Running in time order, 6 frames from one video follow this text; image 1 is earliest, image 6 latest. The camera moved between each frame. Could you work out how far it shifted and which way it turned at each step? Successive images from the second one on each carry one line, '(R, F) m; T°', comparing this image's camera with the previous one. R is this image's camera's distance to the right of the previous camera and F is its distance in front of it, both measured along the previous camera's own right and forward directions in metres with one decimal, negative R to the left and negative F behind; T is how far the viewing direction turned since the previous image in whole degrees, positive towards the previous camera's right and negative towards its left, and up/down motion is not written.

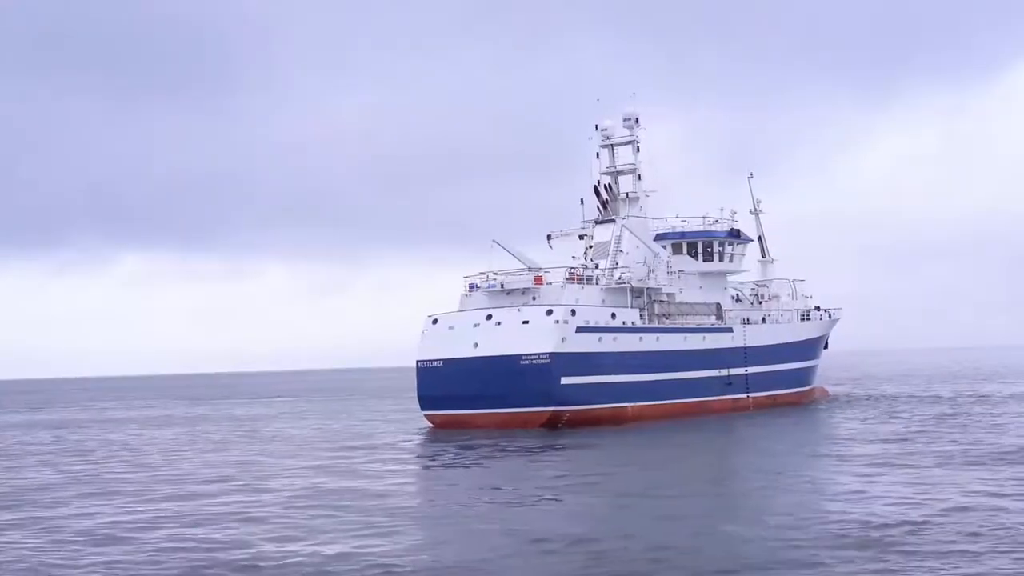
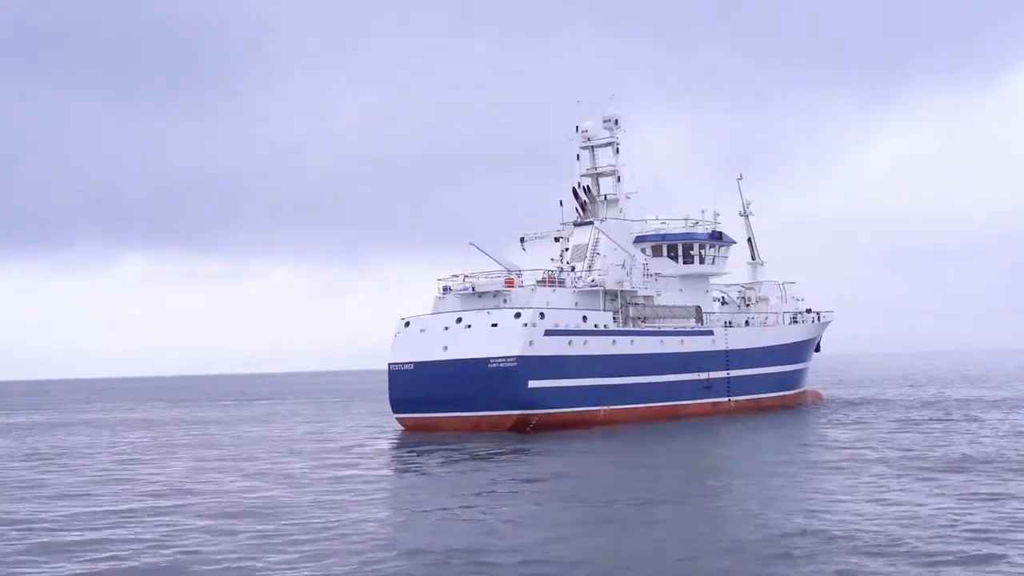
(+1.7, +0.2) m; -1°
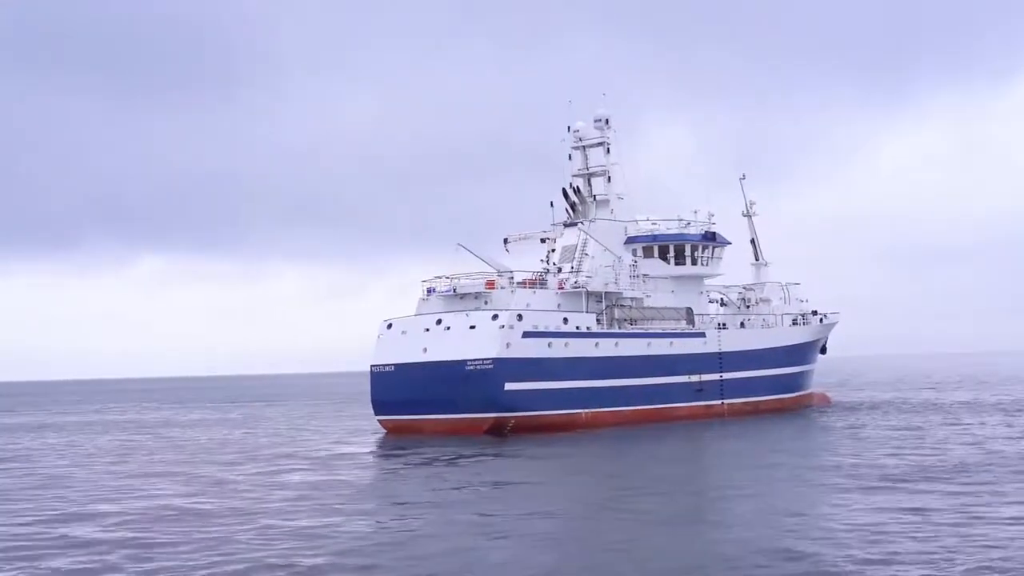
(+1.8, +0.4) m; -2°
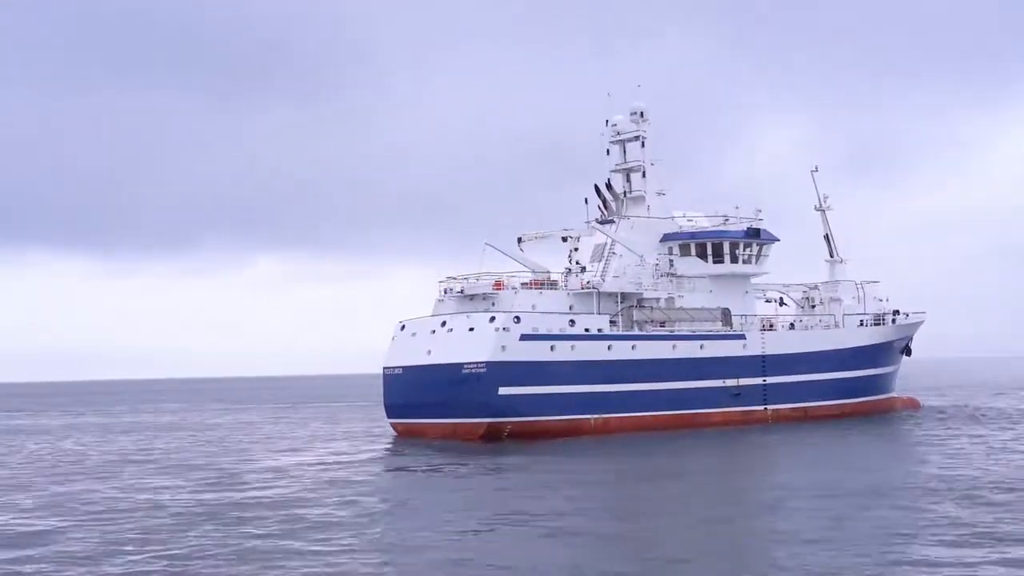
(+4.8, +1.5) m; -8°
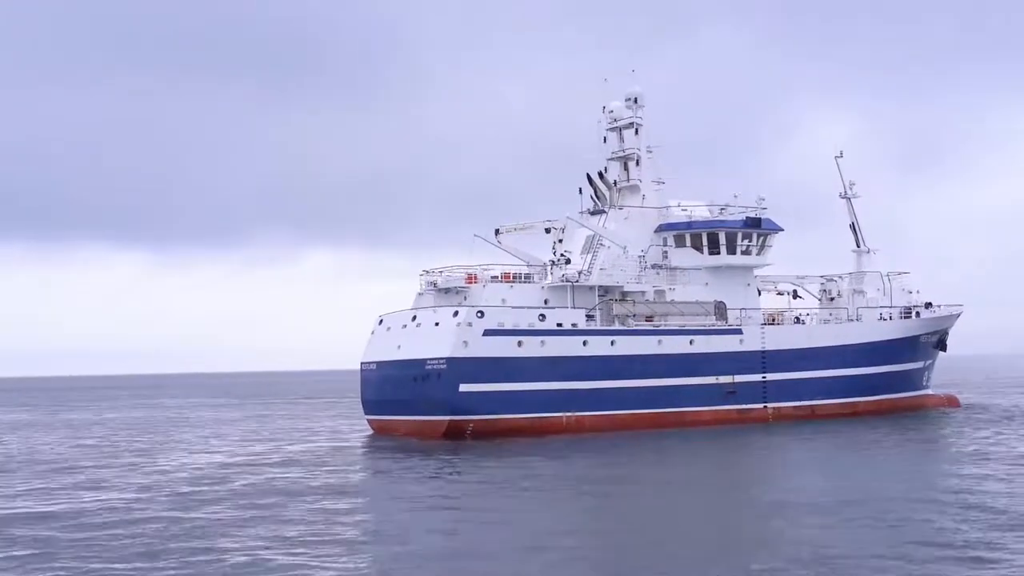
(+3.9, +1.2) m; -4°
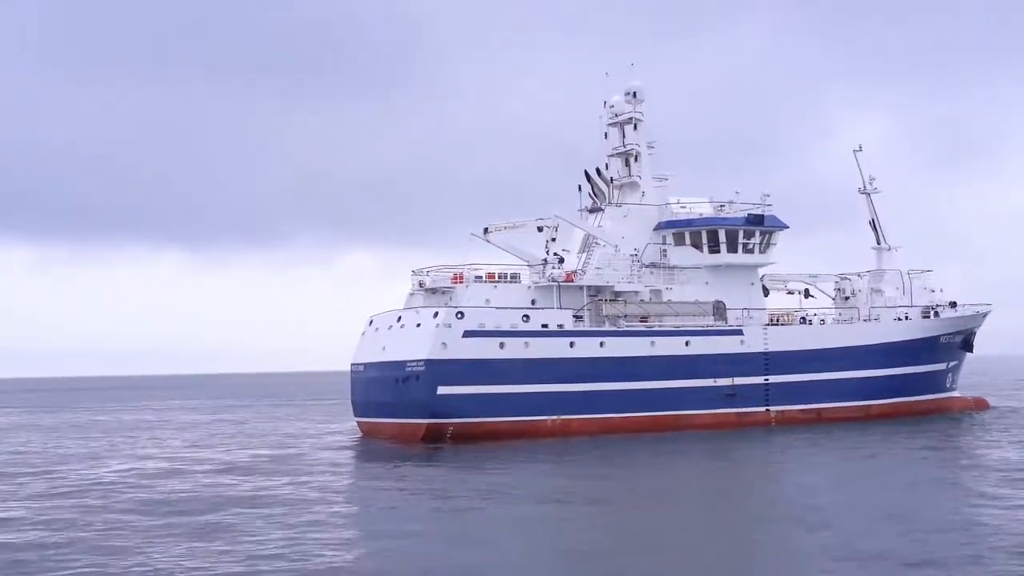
(+2.3, +0.8) m; -3°
